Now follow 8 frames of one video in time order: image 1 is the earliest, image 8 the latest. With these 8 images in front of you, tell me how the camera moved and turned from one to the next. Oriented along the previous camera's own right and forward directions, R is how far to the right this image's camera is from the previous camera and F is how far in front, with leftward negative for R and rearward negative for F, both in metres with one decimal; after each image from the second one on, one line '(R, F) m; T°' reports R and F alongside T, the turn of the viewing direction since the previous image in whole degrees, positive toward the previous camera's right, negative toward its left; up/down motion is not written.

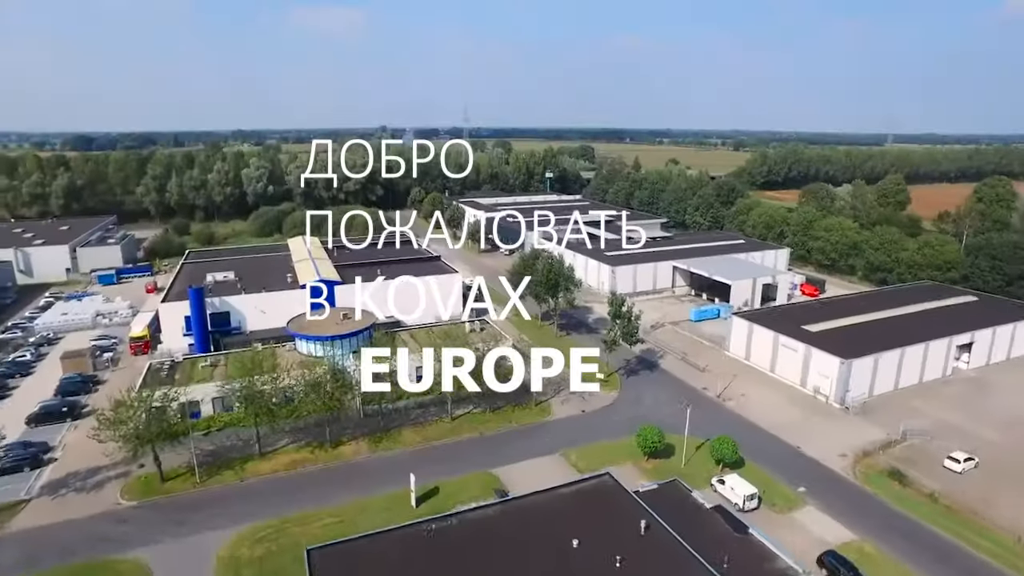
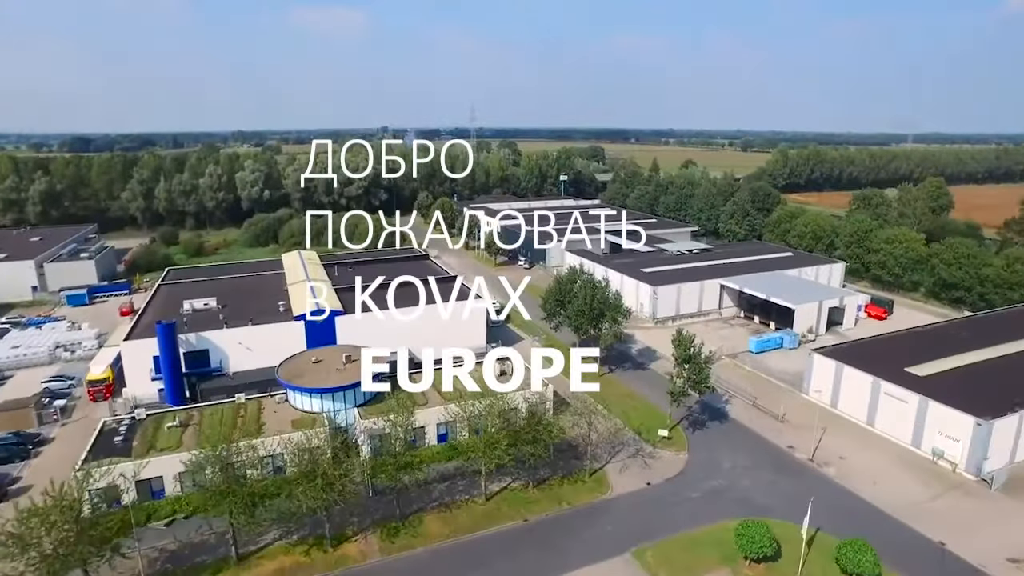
(-1.4, +5.1) m; 0°
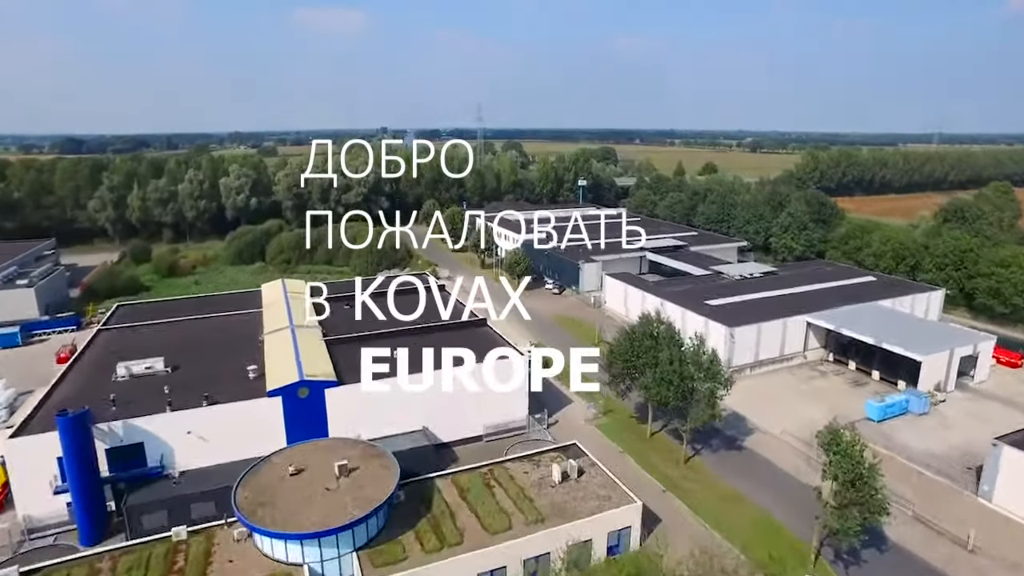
(-1.7, +7.3) m; 0°
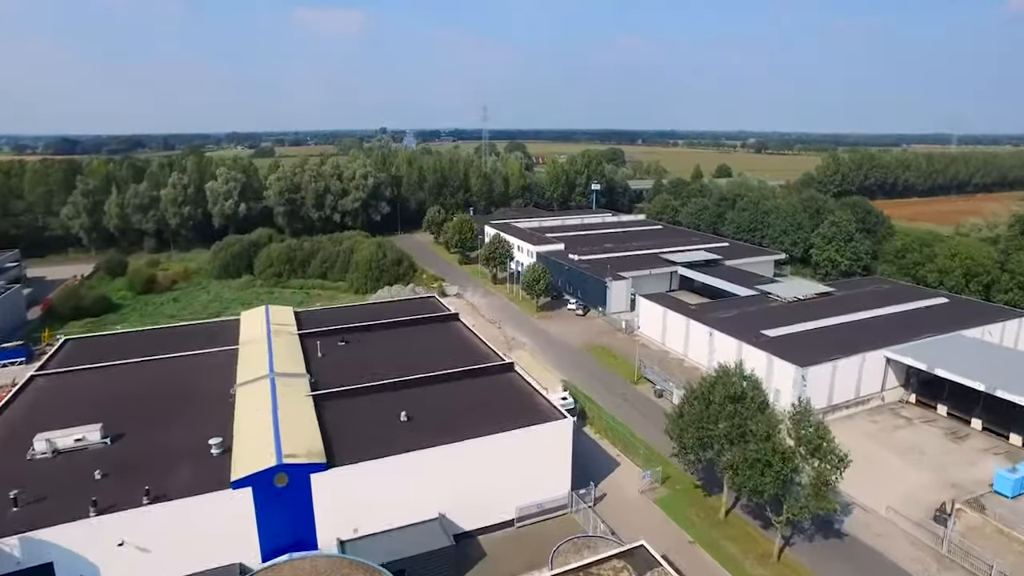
(-1.1, +4.7) m; 0°
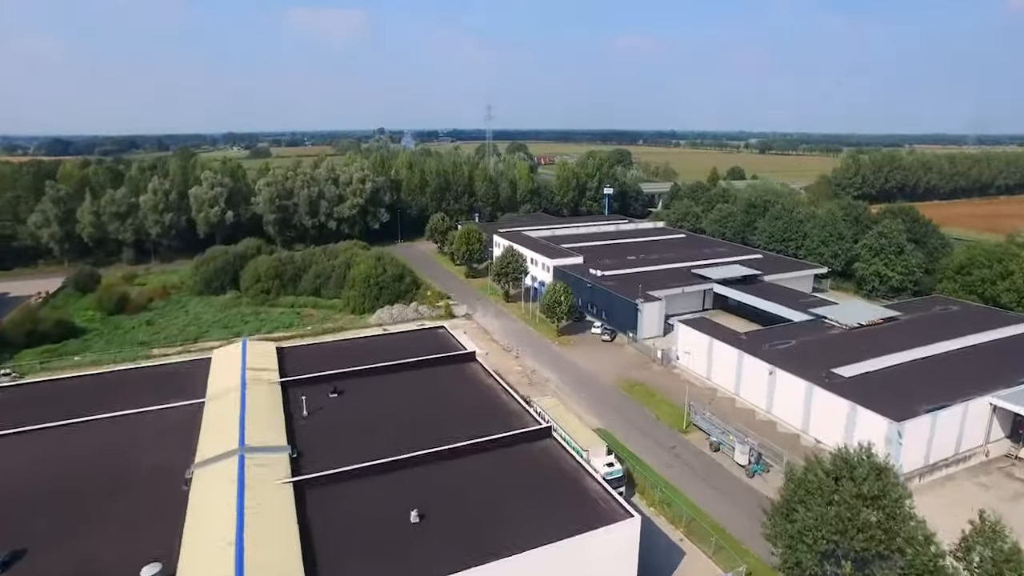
(-1.0, +4.3) m; 0°
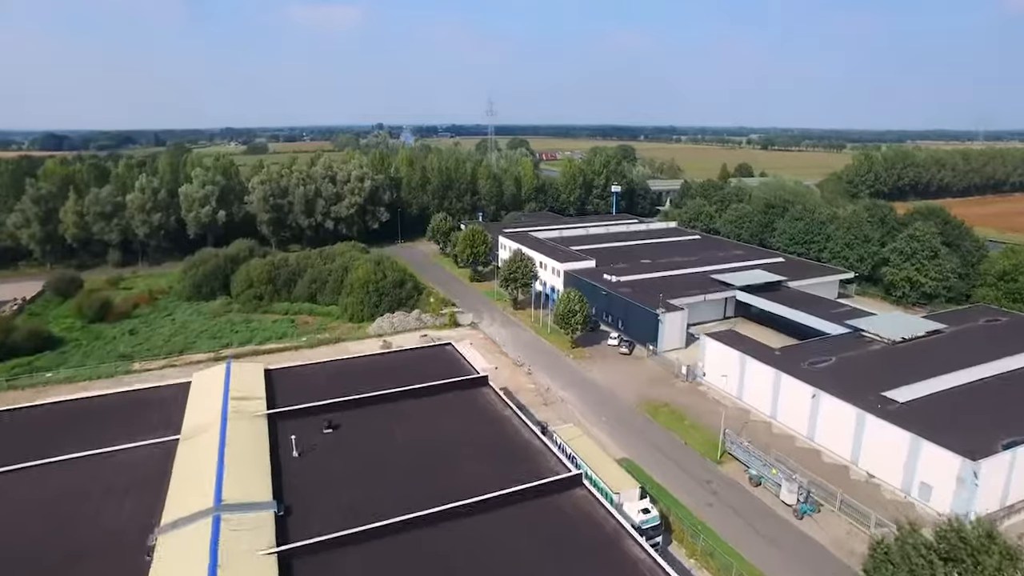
(-0.6, +2.4) m; 0°
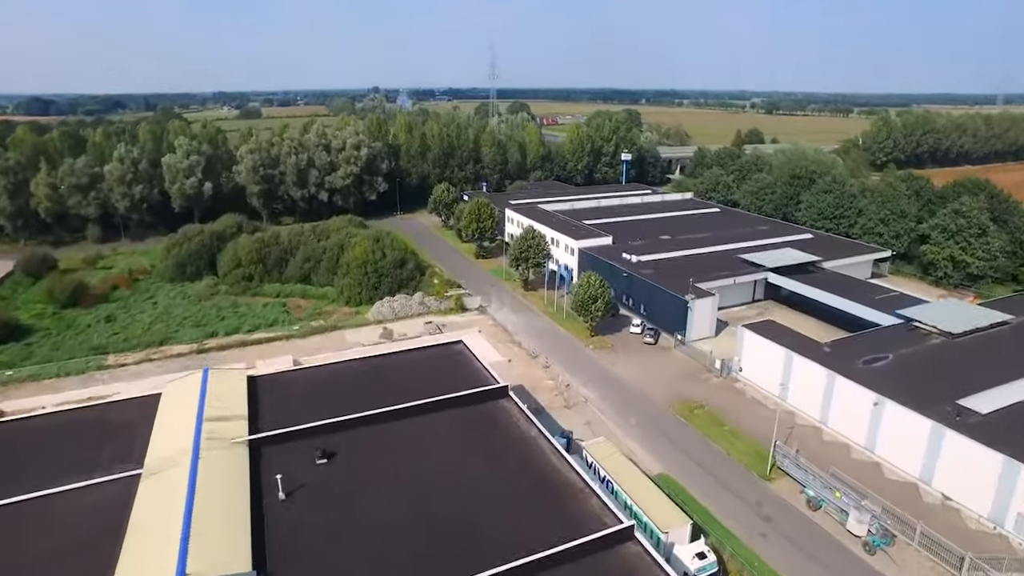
(-0.7, +2.9) m; 0°
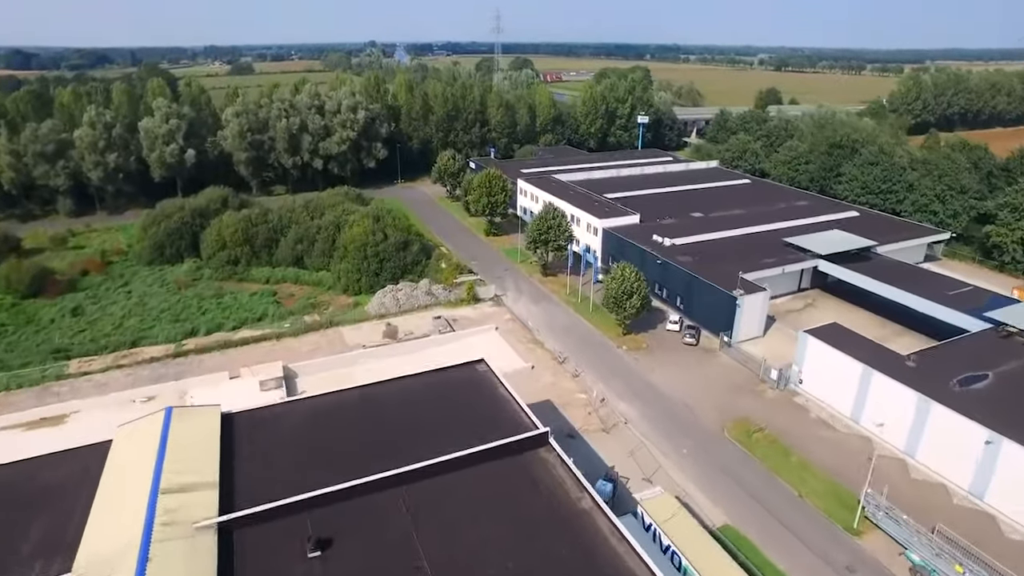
(-0.9, +3.6) m; 0°
